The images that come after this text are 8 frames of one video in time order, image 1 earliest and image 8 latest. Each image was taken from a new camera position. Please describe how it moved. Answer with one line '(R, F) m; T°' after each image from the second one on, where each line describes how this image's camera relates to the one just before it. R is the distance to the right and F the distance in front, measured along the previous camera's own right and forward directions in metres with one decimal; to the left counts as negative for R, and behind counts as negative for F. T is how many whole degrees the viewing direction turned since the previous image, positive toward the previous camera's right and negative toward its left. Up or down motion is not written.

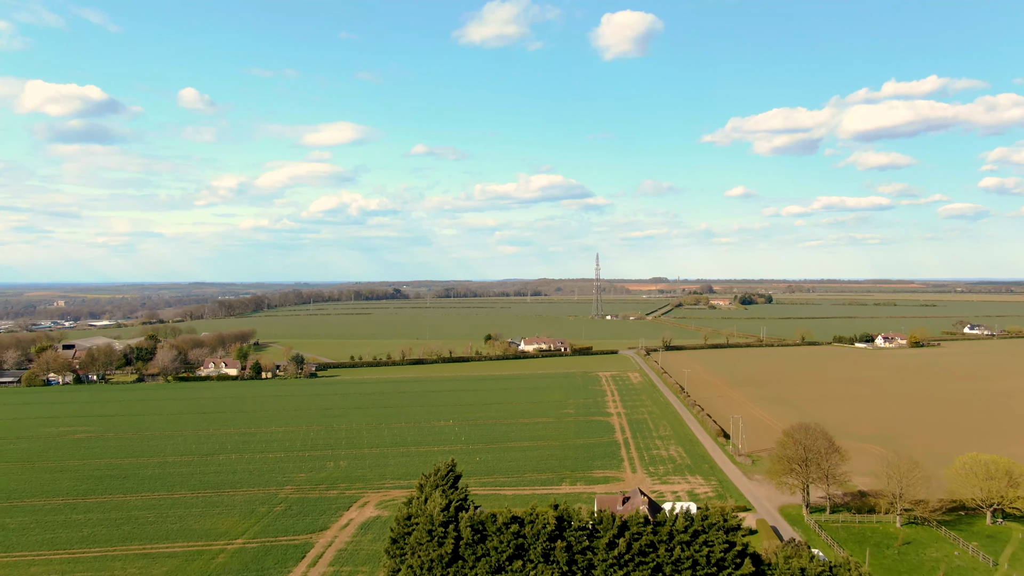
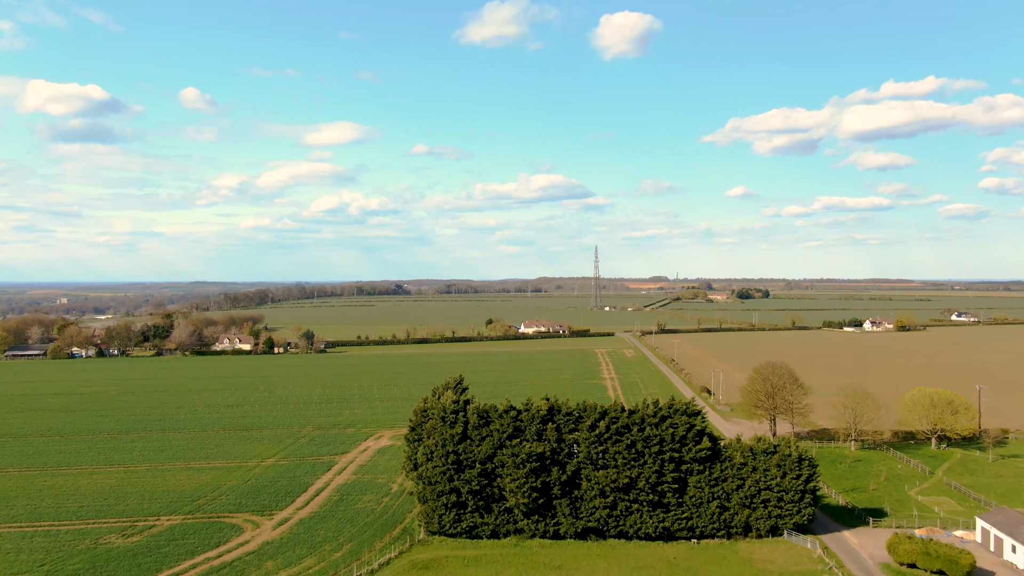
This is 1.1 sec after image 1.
(0.0, -5.9) m; 0°
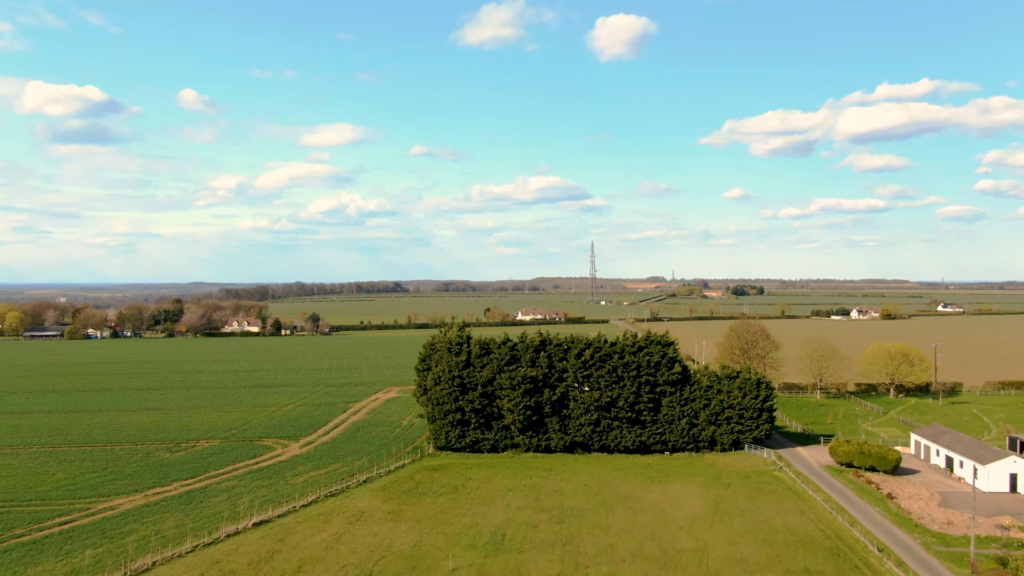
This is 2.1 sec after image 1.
(0.0, -5.1) m; 0°
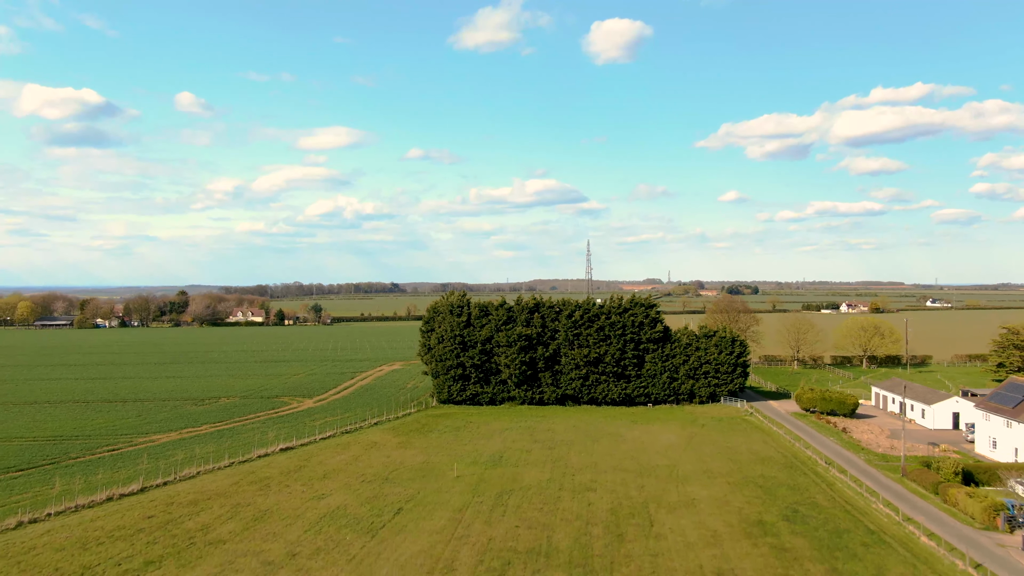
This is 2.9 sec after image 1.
(0.0, -3.7) m; 0°
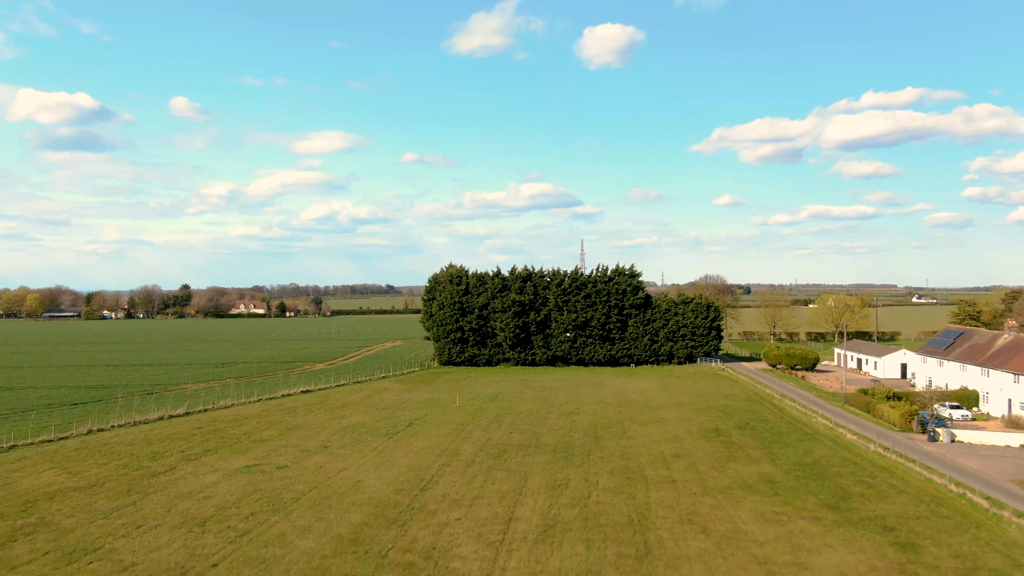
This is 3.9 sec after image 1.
(0.0, -4.0) m; 0°
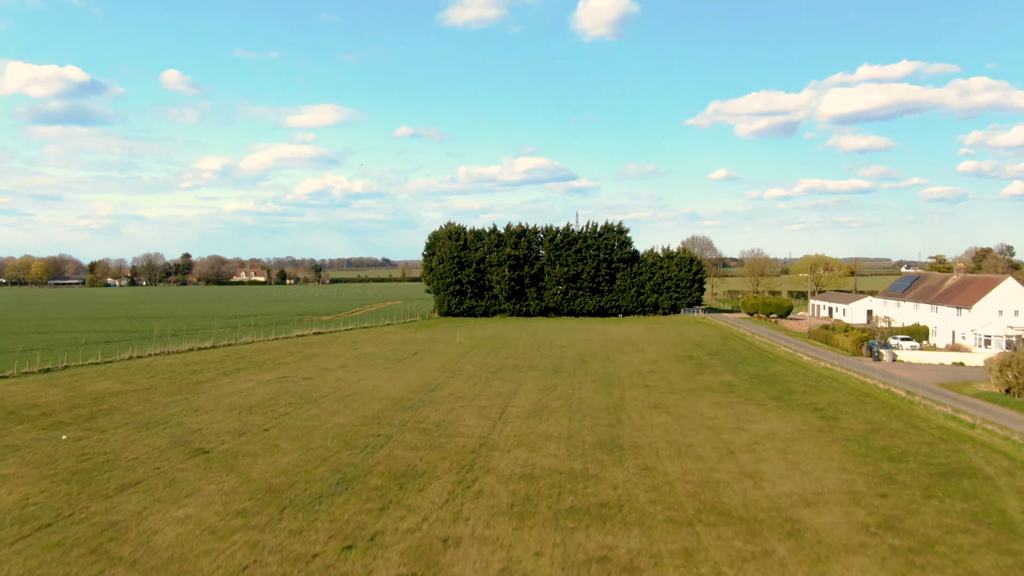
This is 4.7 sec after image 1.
(0.0, -3.0) m; 0°
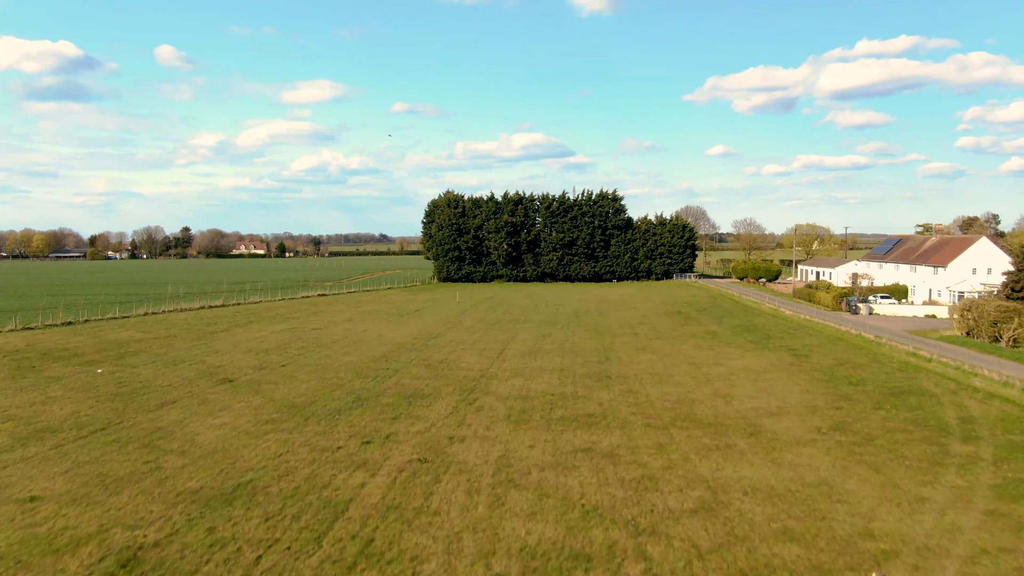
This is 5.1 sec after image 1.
(0.0, -1.4) m; 0°
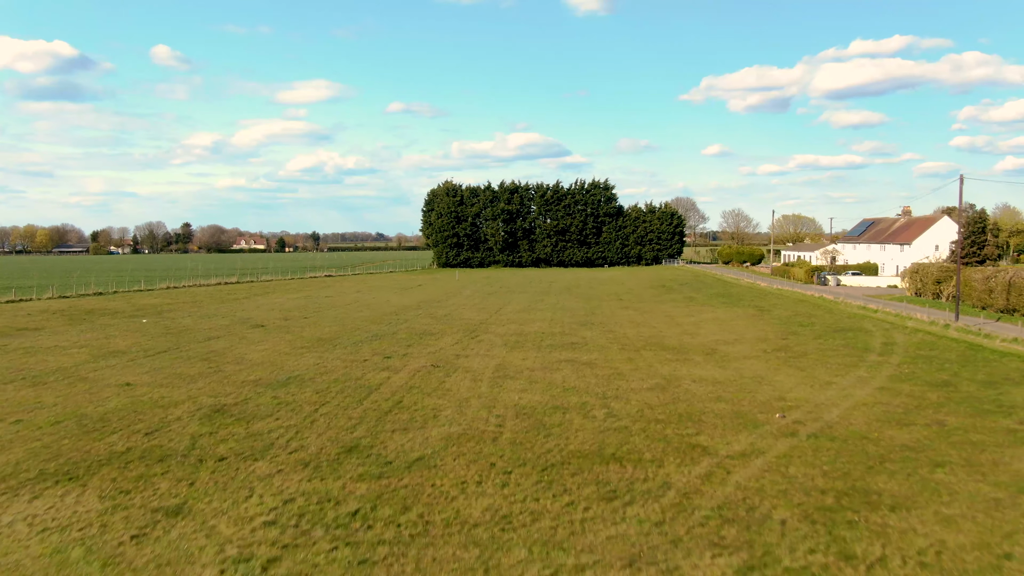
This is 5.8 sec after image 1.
(0.0, -2.3) m; 0°
